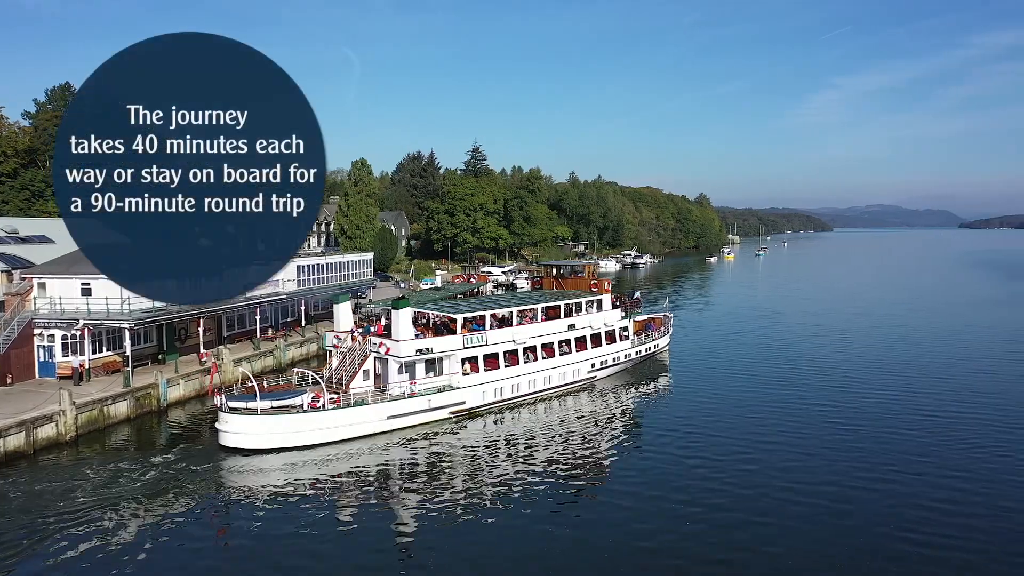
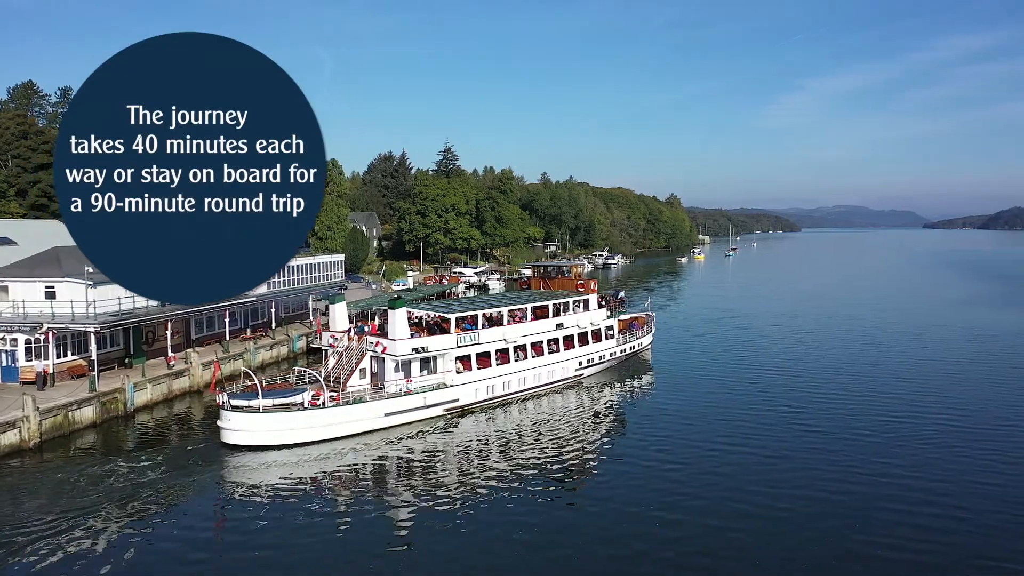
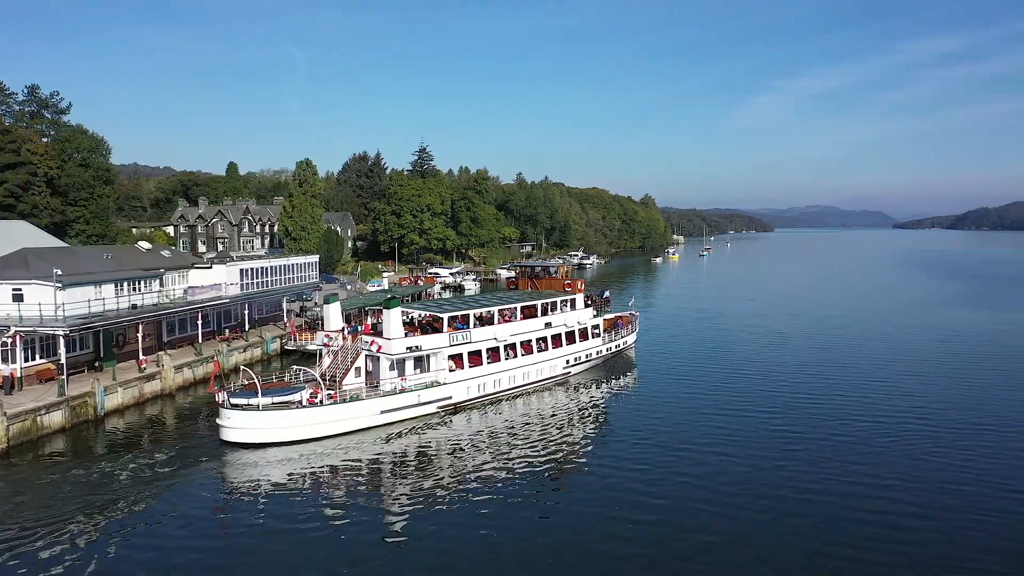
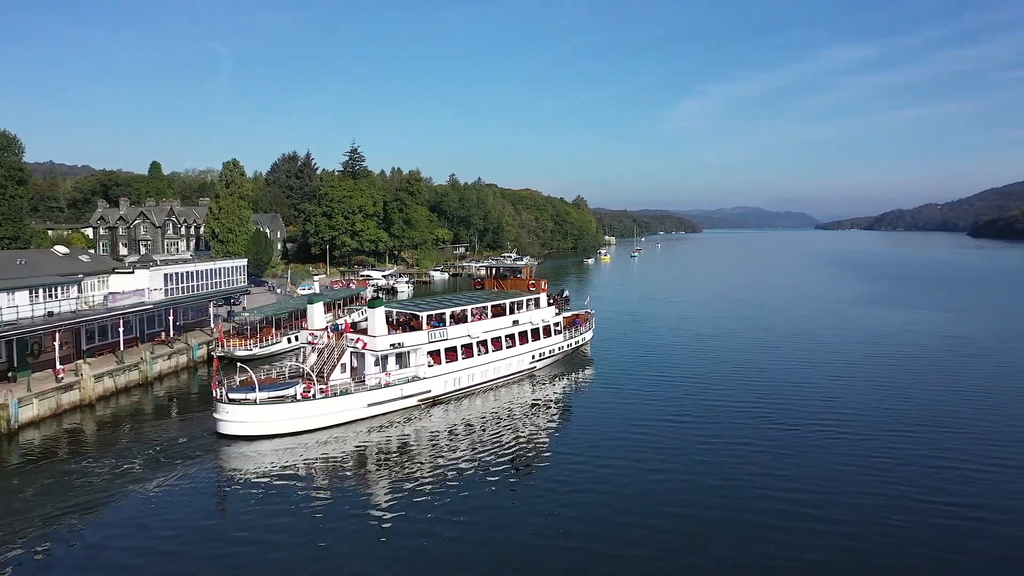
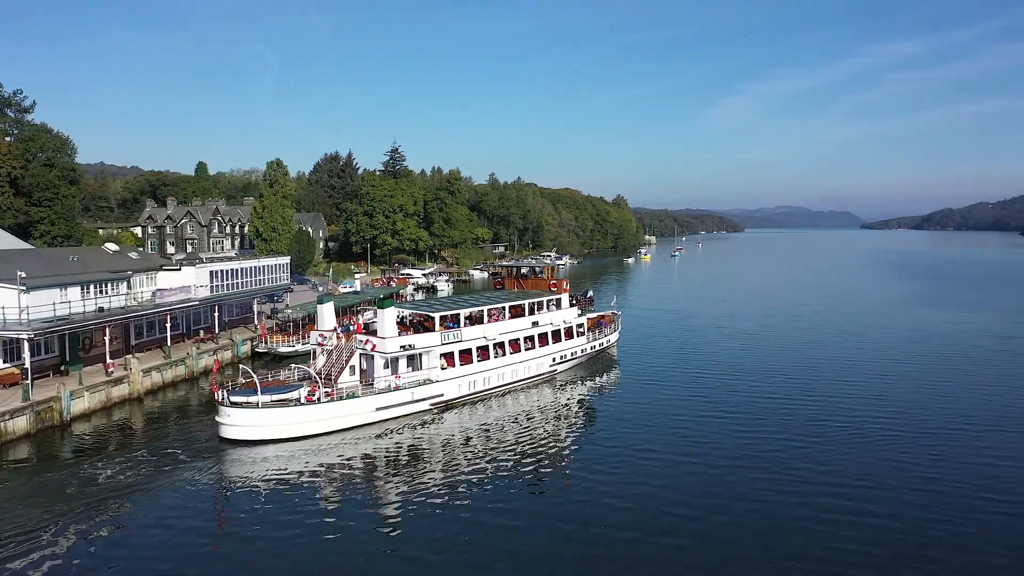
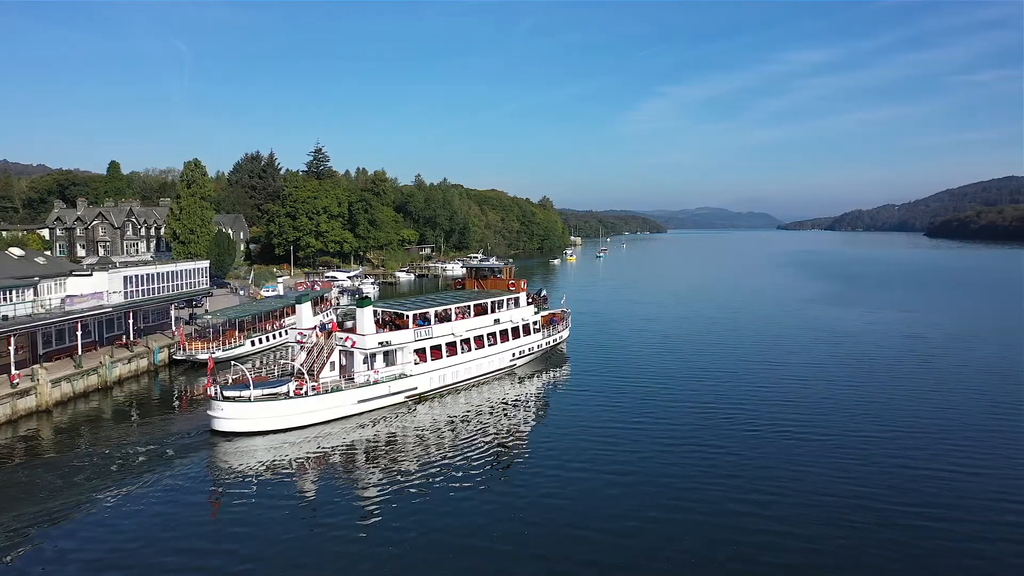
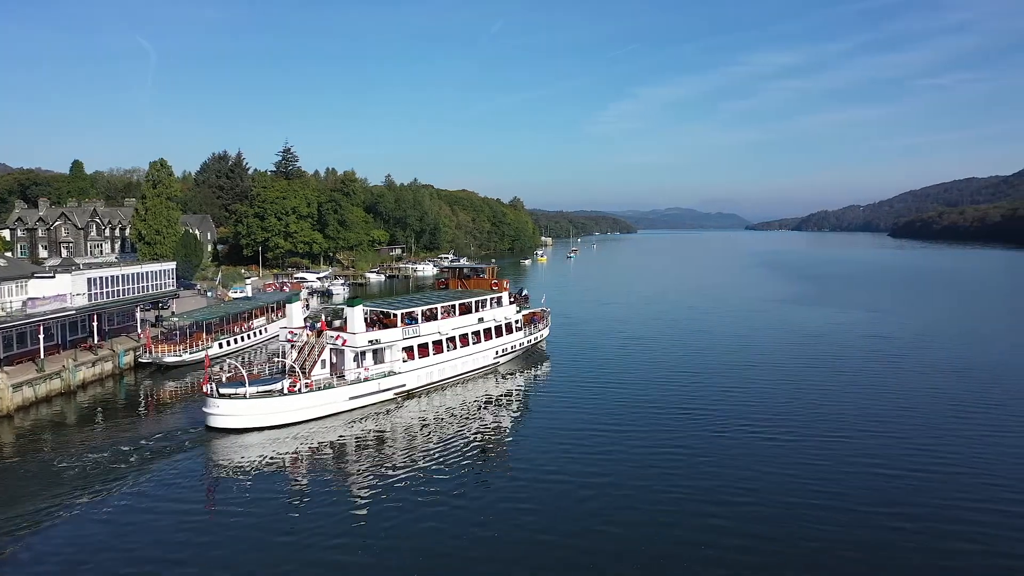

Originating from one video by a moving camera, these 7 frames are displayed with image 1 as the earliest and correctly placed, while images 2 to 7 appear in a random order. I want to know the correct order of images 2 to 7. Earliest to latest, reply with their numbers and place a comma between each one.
2, 3, 5, 4, 6, 7
